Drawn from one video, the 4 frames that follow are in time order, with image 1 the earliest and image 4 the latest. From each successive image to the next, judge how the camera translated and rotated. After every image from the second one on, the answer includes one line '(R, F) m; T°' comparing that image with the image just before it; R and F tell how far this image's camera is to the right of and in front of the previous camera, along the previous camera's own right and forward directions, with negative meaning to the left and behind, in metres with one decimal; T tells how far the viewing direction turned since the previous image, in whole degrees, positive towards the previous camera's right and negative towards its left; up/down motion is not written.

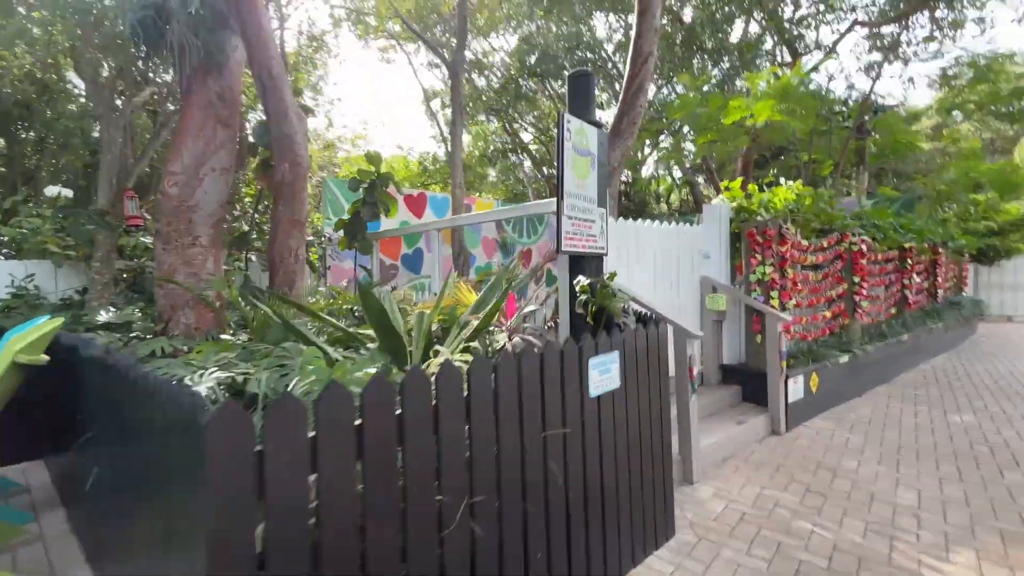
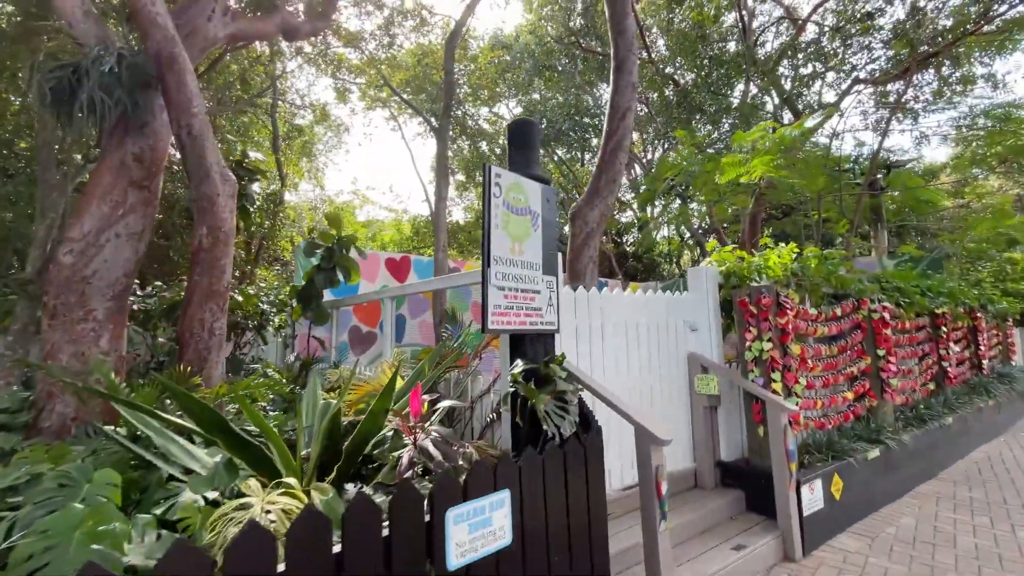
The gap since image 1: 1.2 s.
(+0.6, +0.7) m; -3°
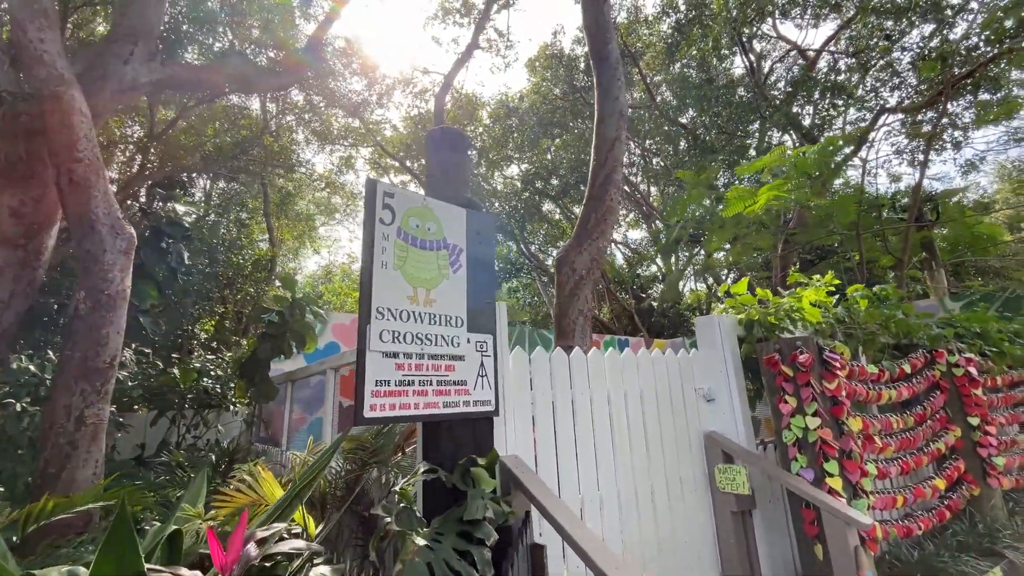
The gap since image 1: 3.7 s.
(+0.6, +0.9) m; -4°
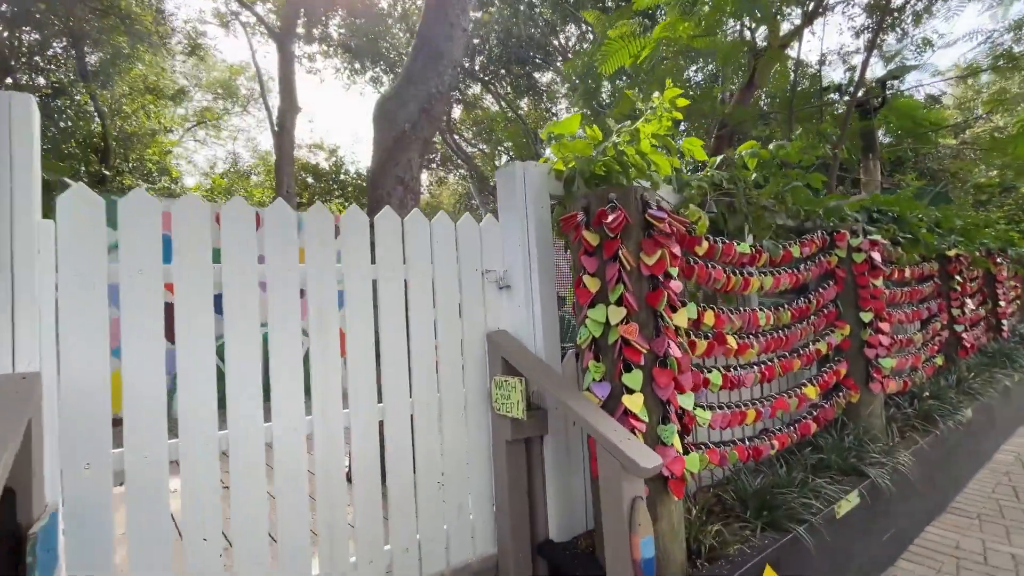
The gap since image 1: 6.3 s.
(+1.2, +1.0) m; +5°
